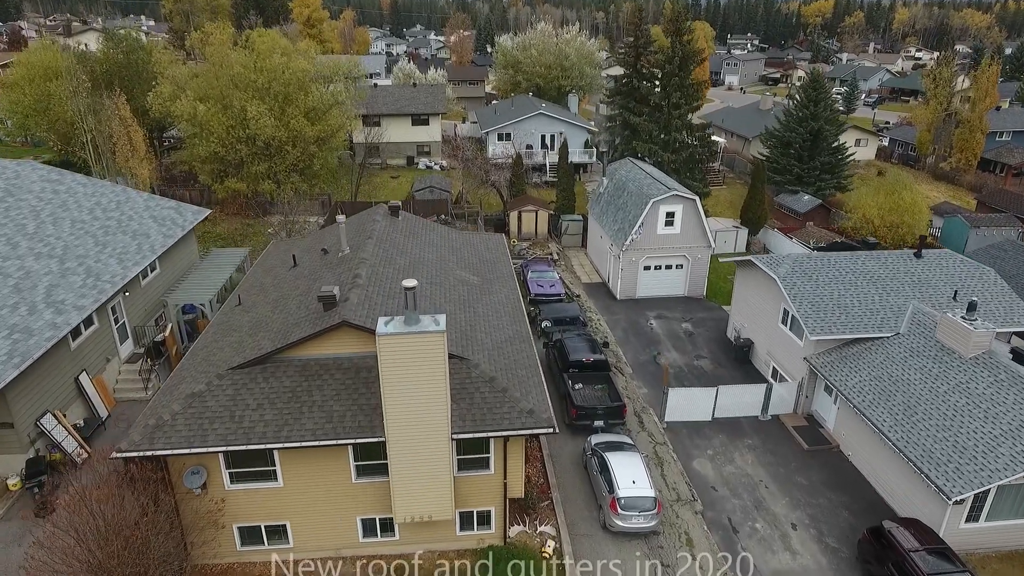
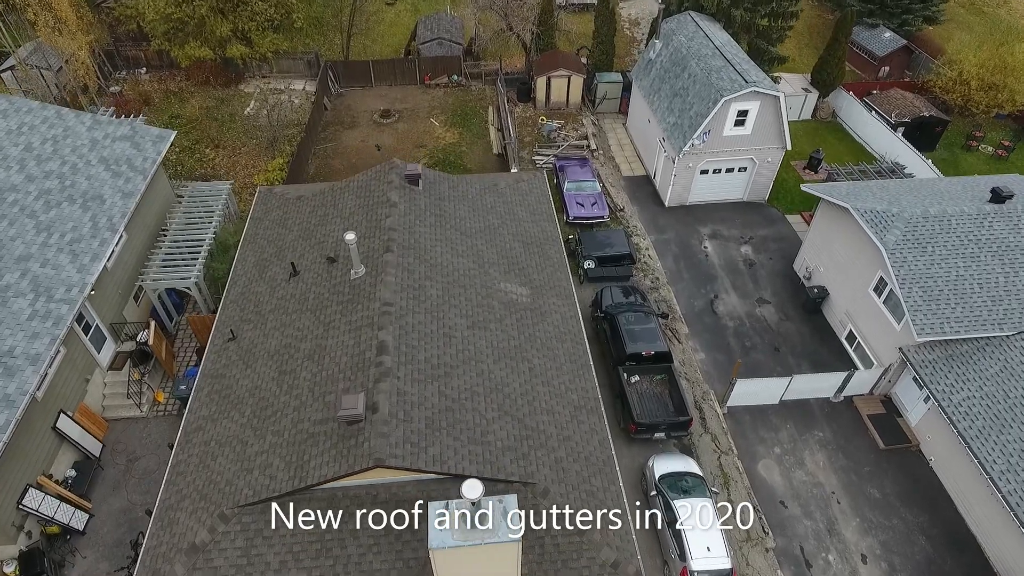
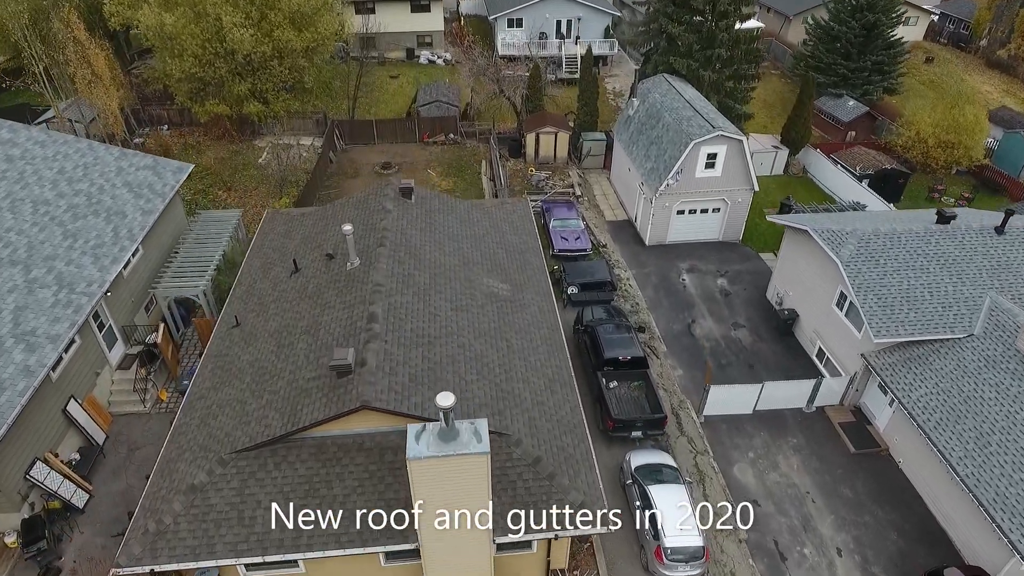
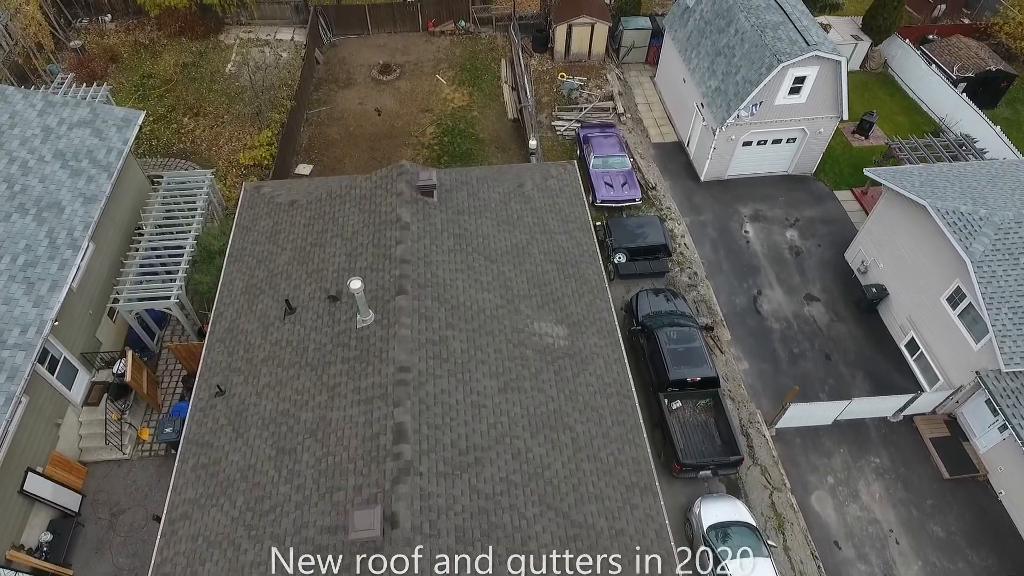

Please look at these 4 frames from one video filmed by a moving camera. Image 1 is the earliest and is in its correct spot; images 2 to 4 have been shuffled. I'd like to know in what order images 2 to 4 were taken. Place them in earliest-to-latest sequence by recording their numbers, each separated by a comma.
3, 2, 4
